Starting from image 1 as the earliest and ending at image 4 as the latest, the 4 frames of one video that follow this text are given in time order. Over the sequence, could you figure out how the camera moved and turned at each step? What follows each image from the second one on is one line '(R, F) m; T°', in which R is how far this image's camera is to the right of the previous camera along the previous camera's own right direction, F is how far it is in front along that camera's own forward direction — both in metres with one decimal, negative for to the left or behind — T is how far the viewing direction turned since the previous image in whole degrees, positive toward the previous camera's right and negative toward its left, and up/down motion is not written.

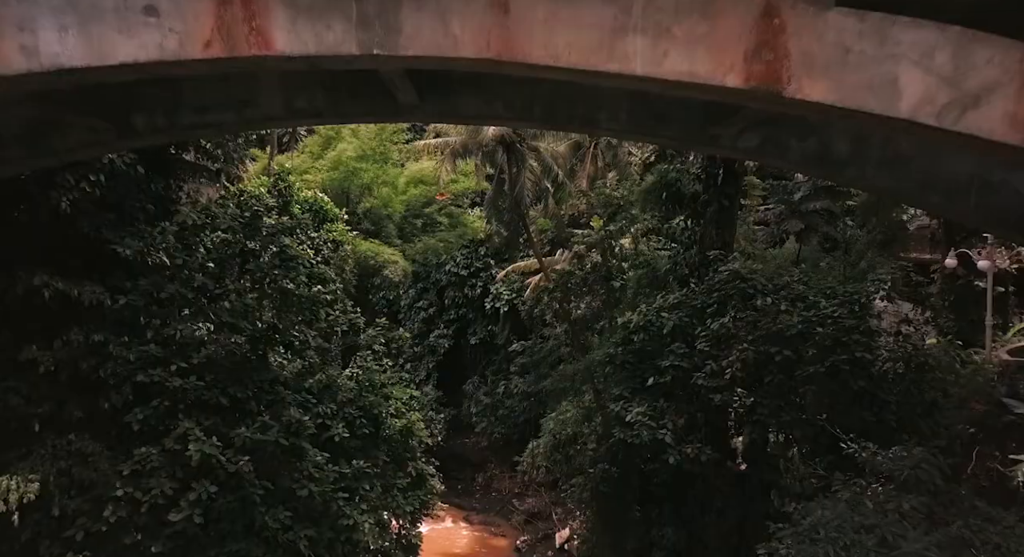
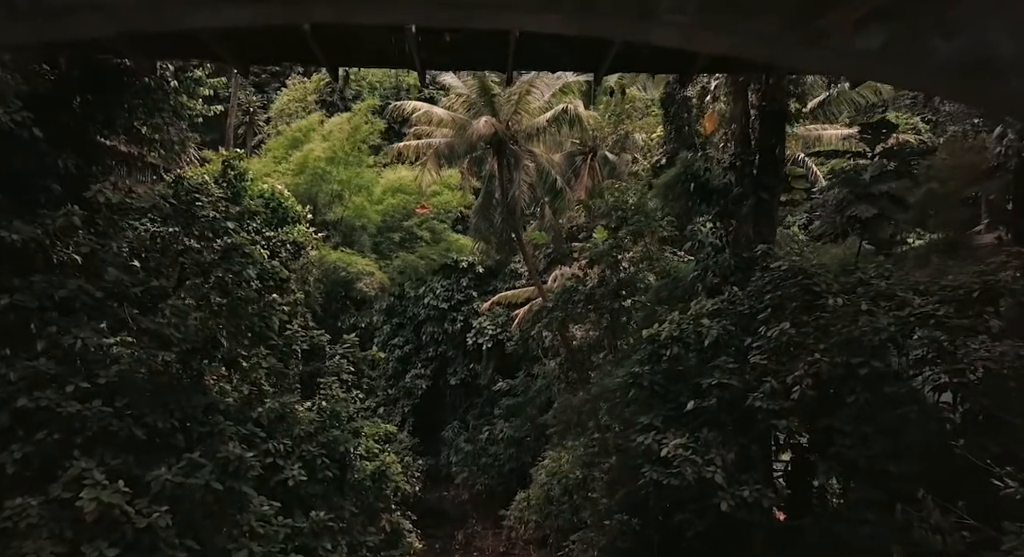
(-0.2, +1.5) m; +2°
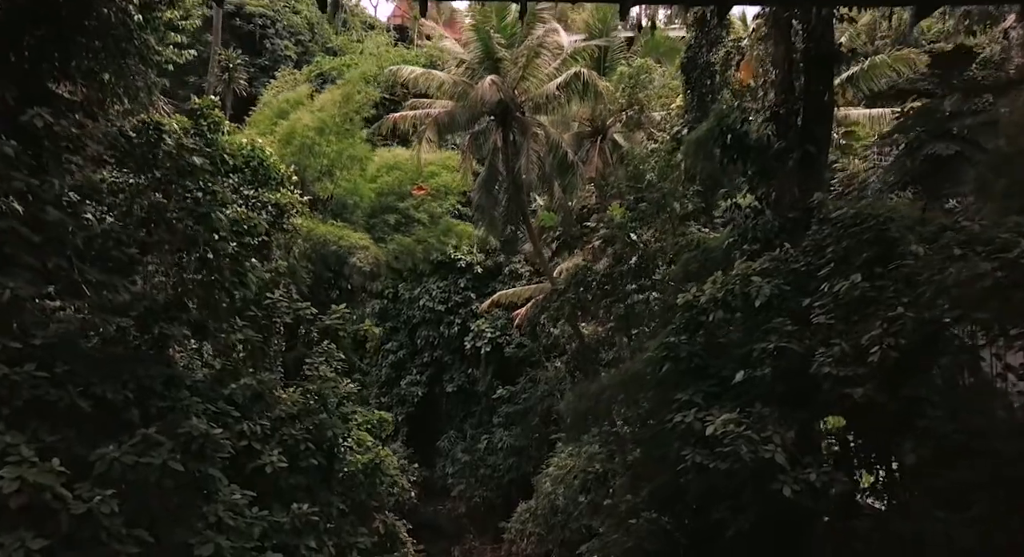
(-0.1, +0.9) m; +1°
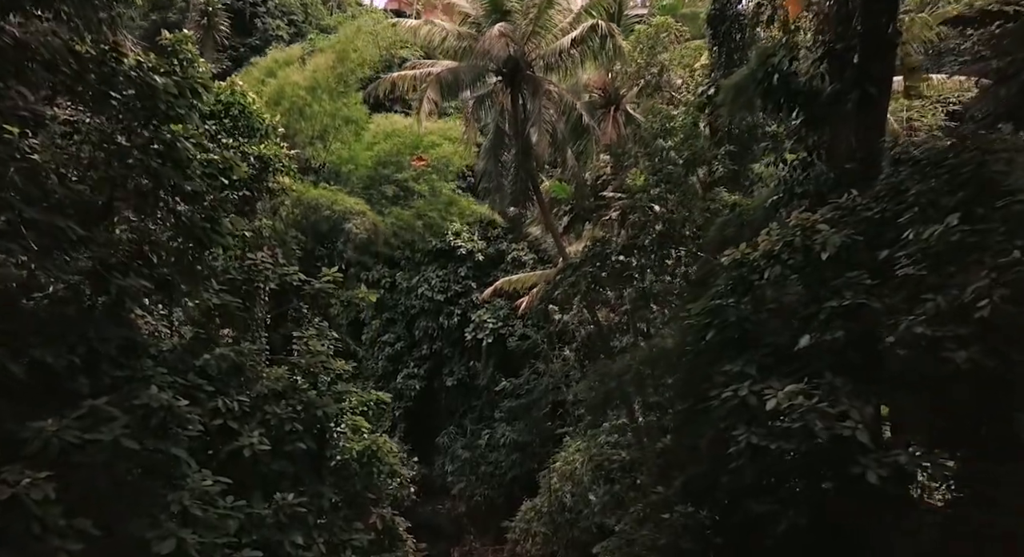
(-0.1, +0.8) m; 0°
